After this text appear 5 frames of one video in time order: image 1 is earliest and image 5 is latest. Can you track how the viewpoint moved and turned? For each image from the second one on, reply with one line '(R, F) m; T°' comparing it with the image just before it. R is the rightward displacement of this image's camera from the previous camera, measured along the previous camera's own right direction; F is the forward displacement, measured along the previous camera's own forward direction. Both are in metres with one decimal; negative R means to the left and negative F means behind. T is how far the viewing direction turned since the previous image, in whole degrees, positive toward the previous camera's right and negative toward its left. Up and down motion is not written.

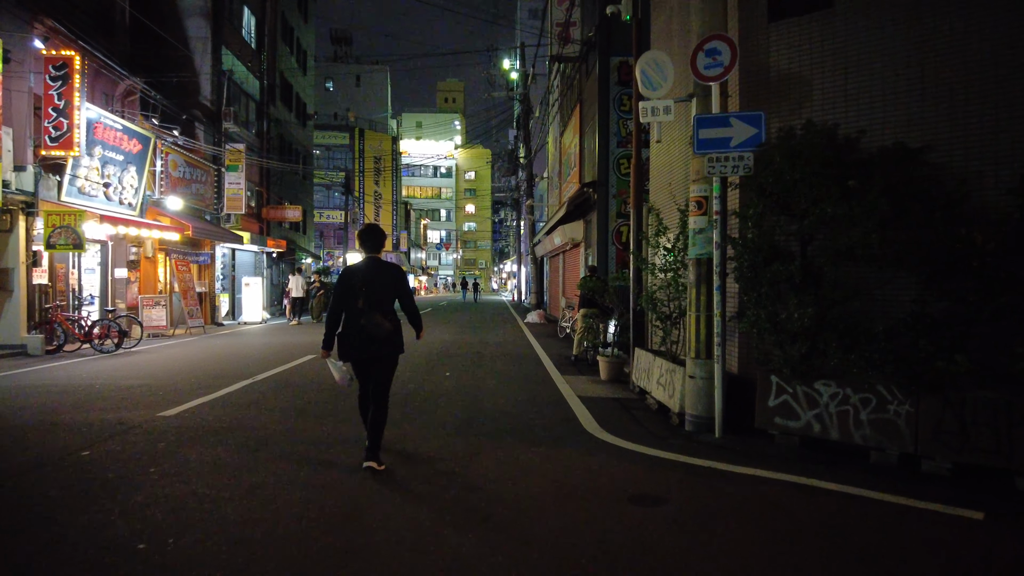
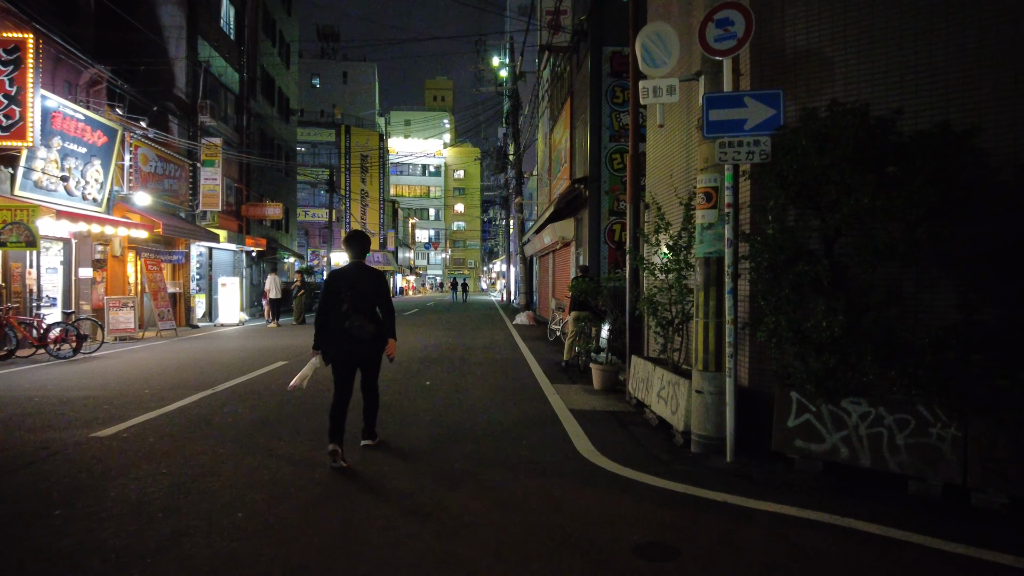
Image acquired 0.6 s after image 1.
(+0.1, +0.8) m; +1°
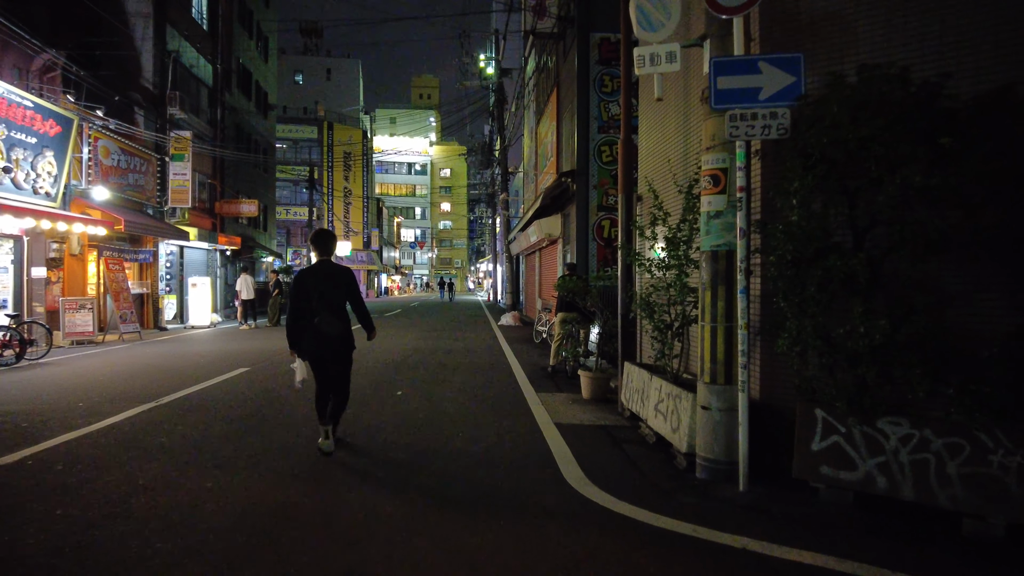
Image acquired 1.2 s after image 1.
(+0.1, +0.8) m; +1°
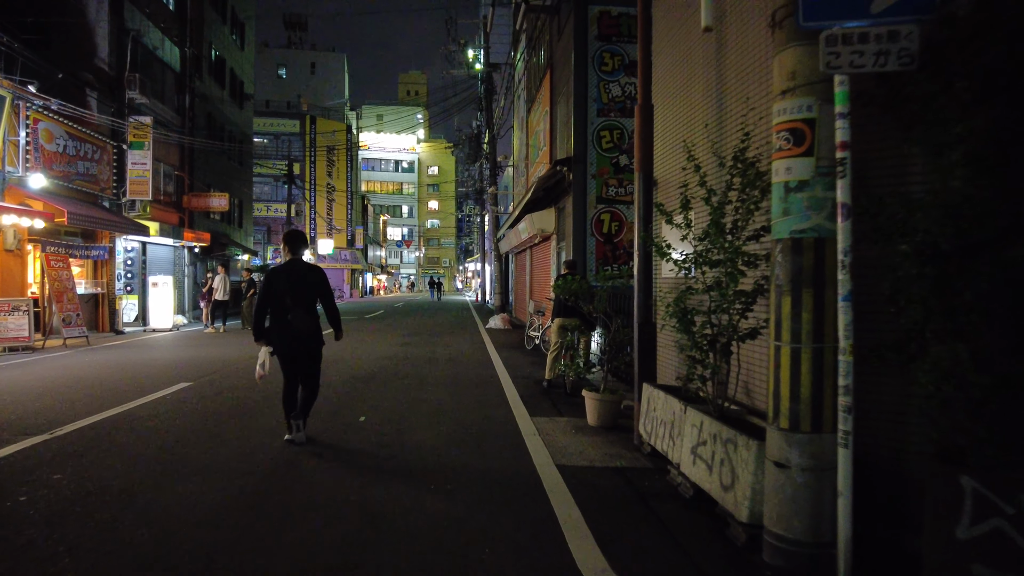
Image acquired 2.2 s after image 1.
(0.0, +1.5) m; +1°
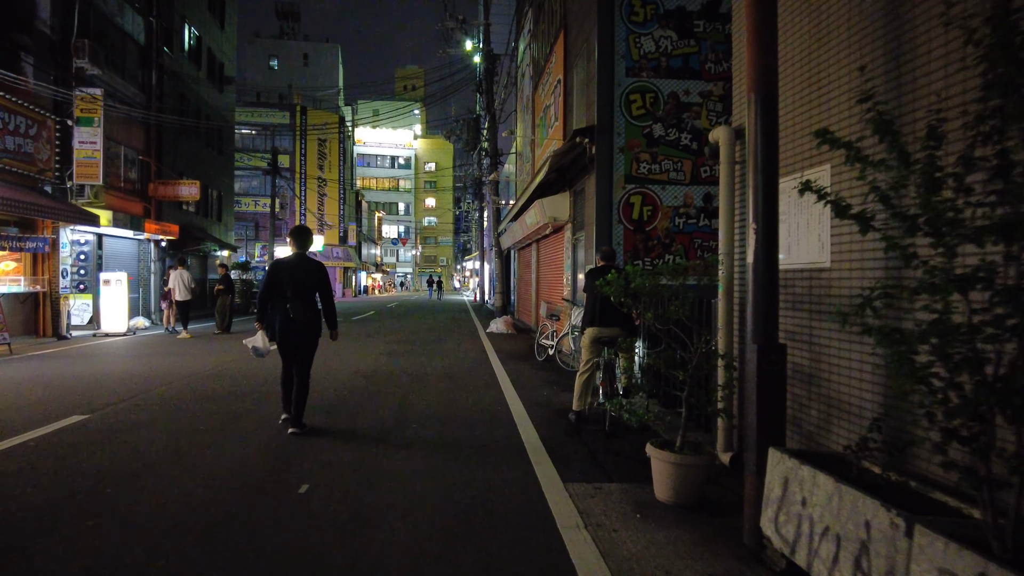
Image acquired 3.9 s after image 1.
(-0.2, +2.4) m; 0°
